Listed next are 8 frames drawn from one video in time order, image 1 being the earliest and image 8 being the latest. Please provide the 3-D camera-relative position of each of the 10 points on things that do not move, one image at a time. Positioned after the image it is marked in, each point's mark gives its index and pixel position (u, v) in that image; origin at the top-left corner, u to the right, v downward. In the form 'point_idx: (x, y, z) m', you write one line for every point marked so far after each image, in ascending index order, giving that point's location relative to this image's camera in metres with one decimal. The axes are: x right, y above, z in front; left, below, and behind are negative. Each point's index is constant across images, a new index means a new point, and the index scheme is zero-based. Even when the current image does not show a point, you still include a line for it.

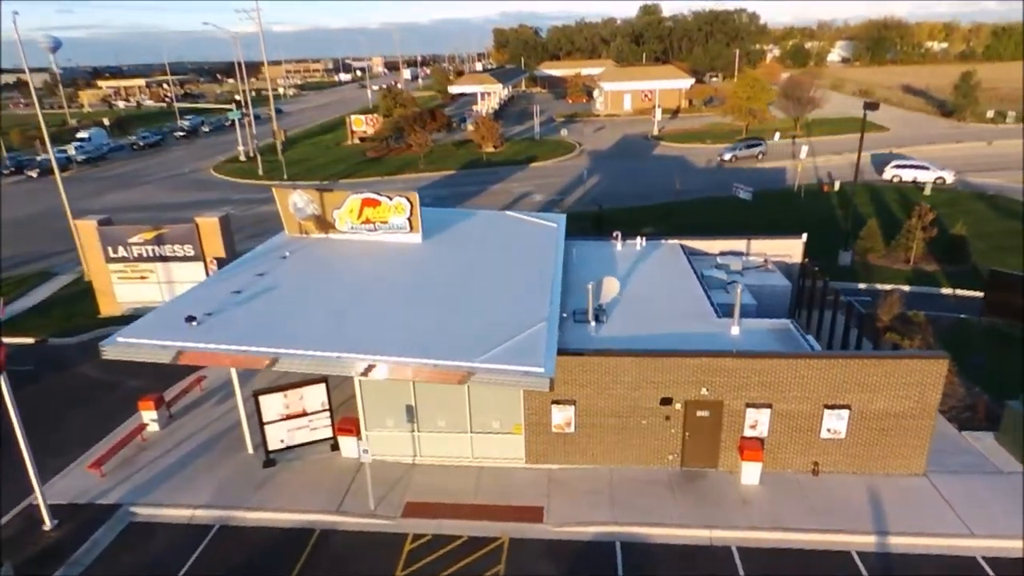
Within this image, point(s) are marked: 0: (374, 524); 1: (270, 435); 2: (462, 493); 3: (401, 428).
0: (-2.9, -5.0, +13.6) m
1: (-5.8, -3.5, +15.3) m
2: (-1.1, -4.6, +14.4) m
3: (-2.6, -3.3, +15.3) m
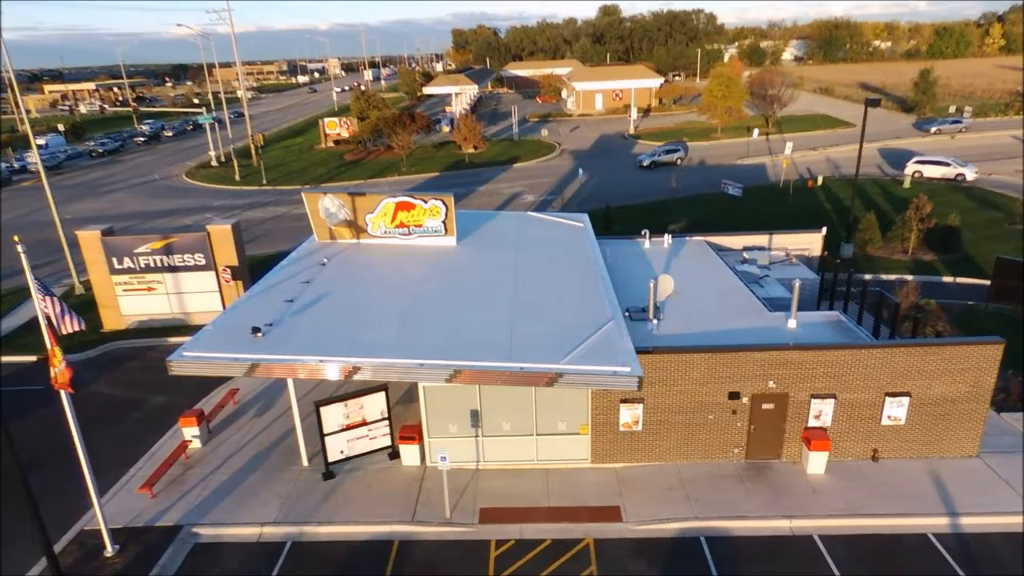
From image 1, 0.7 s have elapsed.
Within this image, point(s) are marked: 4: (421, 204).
0: (-1.3, -5.1, +13.4) m
1: (-4.2, -3.7, +14.9) m
2: (+0.5, -4.7, +14.3) m
3: (-1.1, -3.4, +15.1) m
4: (-2.7, +2.5, +19.1) m
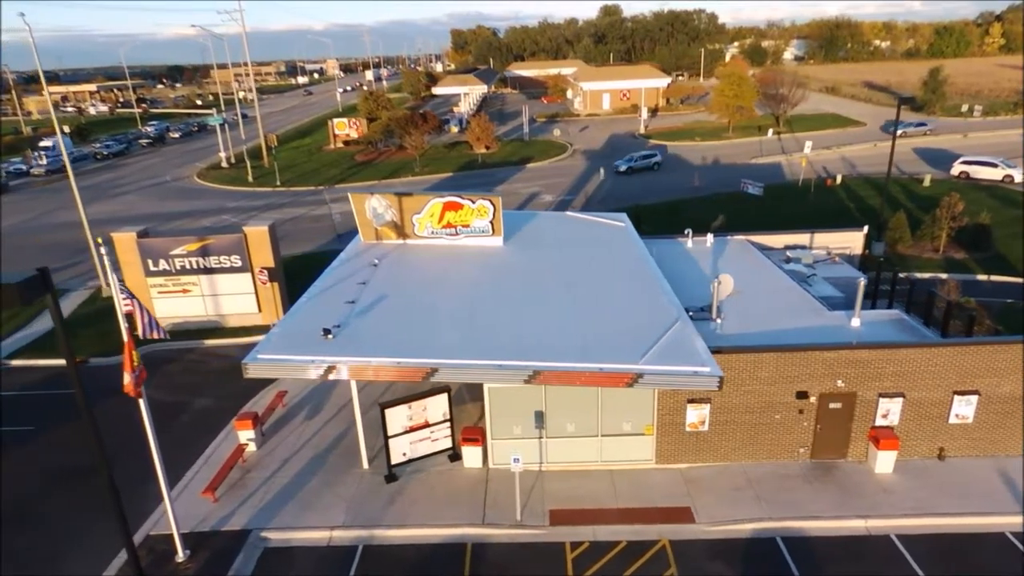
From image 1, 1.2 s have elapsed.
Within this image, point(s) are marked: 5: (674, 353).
0: (+0.3, -5.1, +13.3) m
1: (-2.7, -3.7, +14.8) m
2: (+2.0, -4.7, +14.2) m
3: (+0.4, -3.4, +15.0) m
4: (-1.3, +2.5, +19.0) m
5: (+3.4, -1.3, +12.9) m
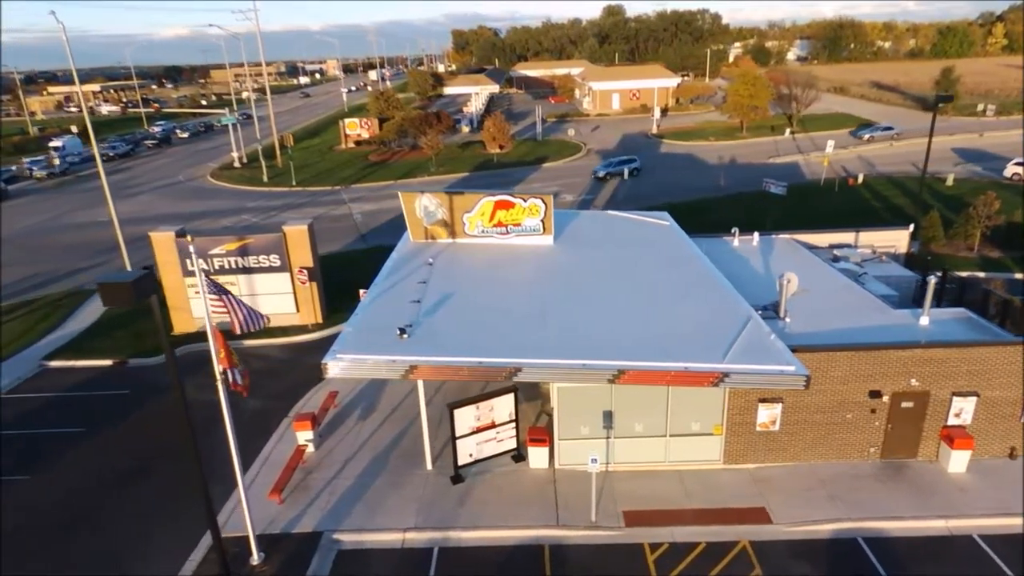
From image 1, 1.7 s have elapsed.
0: (+1.8, -5.1, +13.1) m
1: (-1.2, -3.7, +14.6) m
2: (+3.6, -4.6, +14.1) m
3: (+2.0, -3.4, +14.8) m
4: (+0.3, +2.5, +18.9) m
5: (+4.9, -1.3, +12.8) m
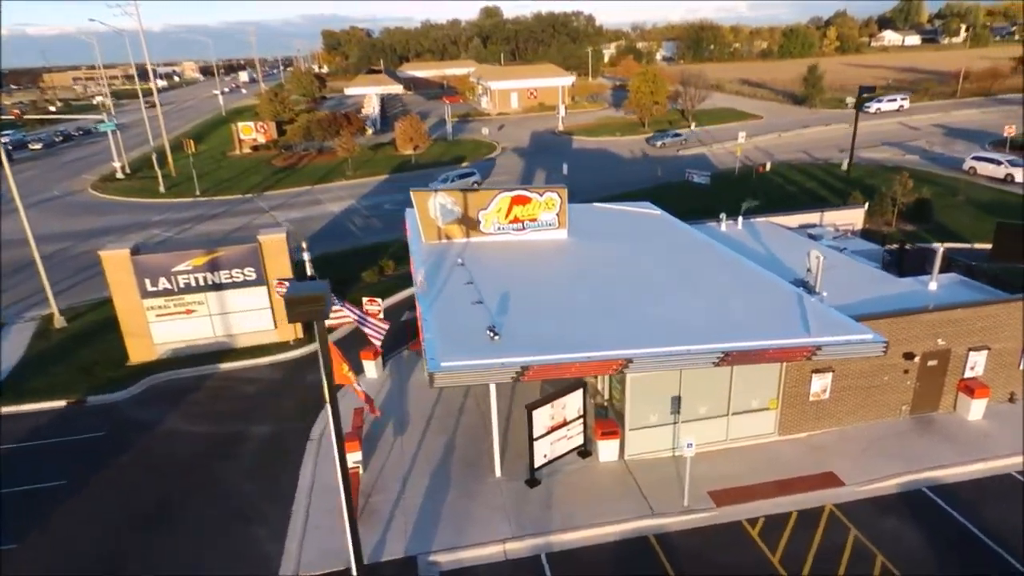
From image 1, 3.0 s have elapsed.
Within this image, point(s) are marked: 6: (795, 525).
0: (+3.9, -4.8, +13.3) m
1: (+0.5, -3.6, +14.1) m
2: (+5.4, -4.2, +14.5) m
3: (+3.6, -3.1, +15.0) m
4: (+0.7, +2.6, +18.6) m
5: (+6.7, -0.8, +13.5) m
6: (+5.7, -4.8, +13.0) m
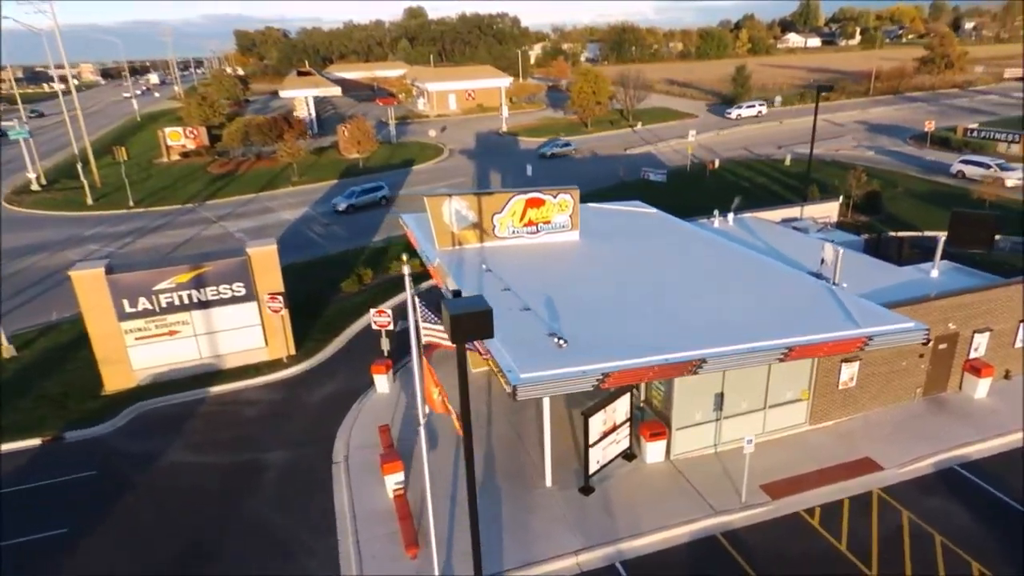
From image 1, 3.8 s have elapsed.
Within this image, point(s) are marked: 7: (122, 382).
0: (+5.1, -4.7, +13.4) m
1: (+1.7, -3.7, +13.9) m
2: (+6.5, -4.1, +14.8) m
3: (+4.6, -3.1, +15.0) m
4: (+1.1, +2.5, +18.3) m
5: (+7.8, -0.6, +13.9) m
6: (+7.1, -4.7, +13.3) m
7: (-12.0, -2.9, +19.6) m
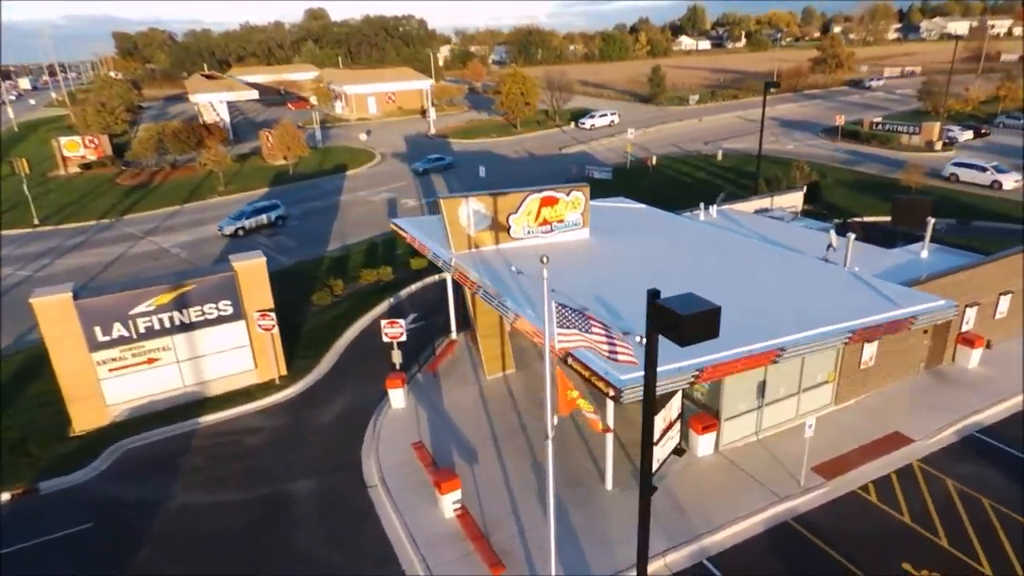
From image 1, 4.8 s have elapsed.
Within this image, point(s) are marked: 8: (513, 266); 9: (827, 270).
0: (+6.5, -4.4, +13.7) m
1: (+3.0, -3.6, +13.6) m
2: (+7.7, -3.8, +15.2) m
3: (+5.7, -2.8, +15.2) m
4: (+1.5, +2.5, +17.9) m
5: (+8.8, -0.2, +14.6) m
6: (+8.4, -4.3, +13.9) m
7: (-11.4, -3.6, +17.4) m
8: (-0.1, +0.5, +16.4) m
9: (+8.1, +0.6, +16.7) m
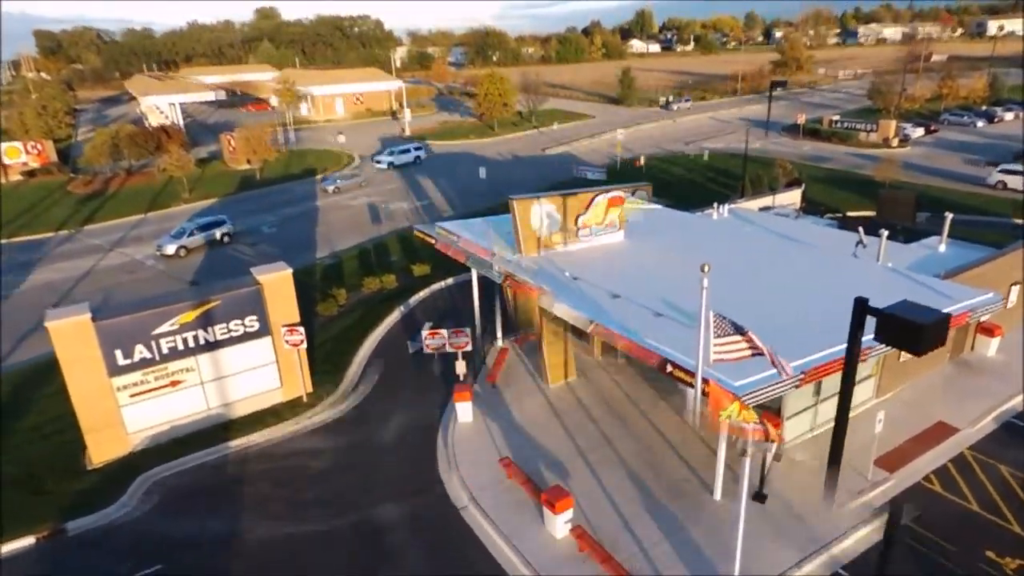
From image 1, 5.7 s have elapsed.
0: (+8.1, -4.5, +13.5) m
1: (+4.6, -3.7, +13.3) m
2: (+9.1, -3.8, +15.1) m
3: (+7.1, -2.9, +15.0) m
4: (+2.6, +2.4, +17.4) m
5: (+10.2, -0.2, +14.5) m
6: (+10.0, -4.3, +13.8) m
7: (-10.1, -4.1, +16.1) m
8: (+1.1, +0.3, +15.8) m
9: (+9.4, +0.6, +16.6) m
